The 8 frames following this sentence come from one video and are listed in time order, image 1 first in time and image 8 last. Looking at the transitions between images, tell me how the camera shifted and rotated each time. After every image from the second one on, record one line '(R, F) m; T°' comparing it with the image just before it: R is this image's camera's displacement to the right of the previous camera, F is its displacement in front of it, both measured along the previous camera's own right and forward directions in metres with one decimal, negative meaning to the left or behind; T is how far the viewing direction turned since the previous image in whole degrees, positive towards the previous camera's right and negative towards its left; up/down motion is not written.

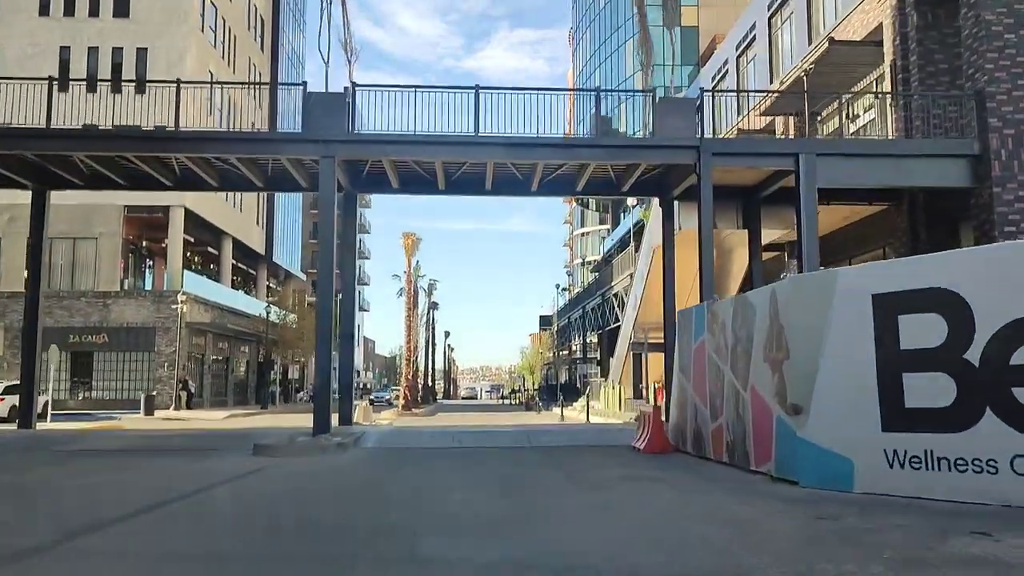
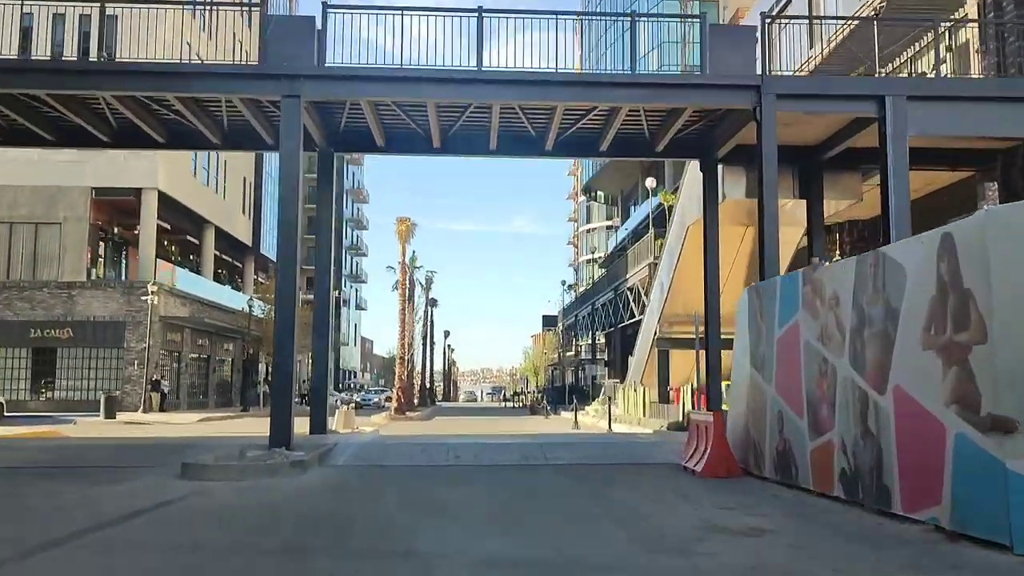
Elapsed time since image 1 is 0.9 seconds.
(-0.2, +4.1) m; 0°
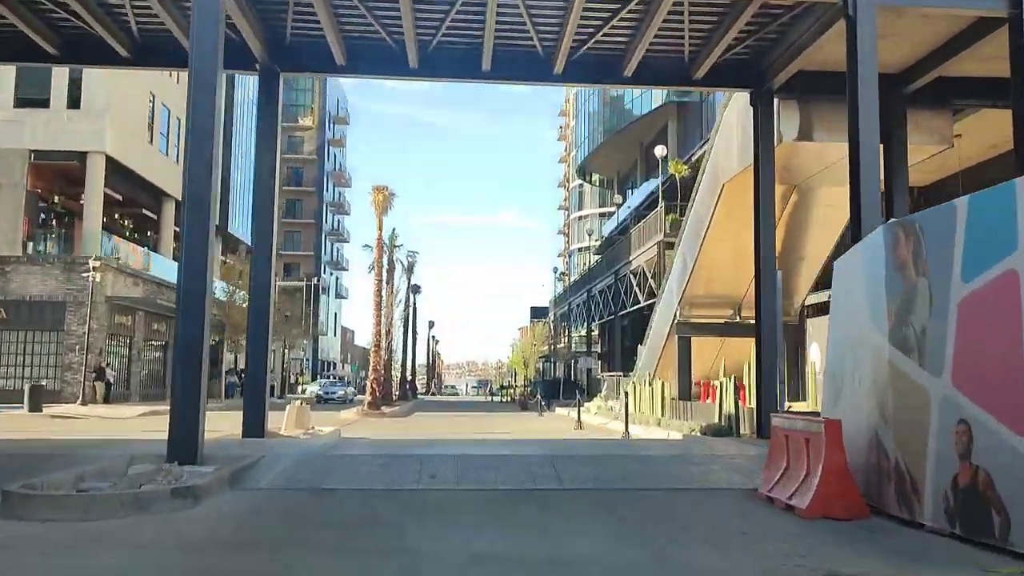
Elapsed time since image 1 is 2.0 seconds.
(-0.2, +4.4) m; +1°
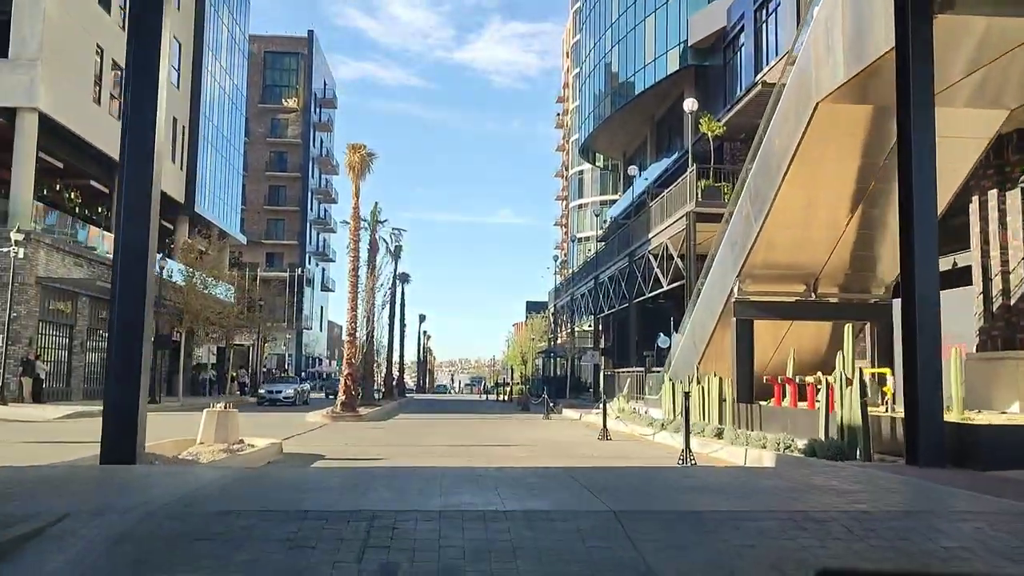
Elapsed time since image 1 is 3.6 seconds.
(-0.3, +5.3) m; 0°
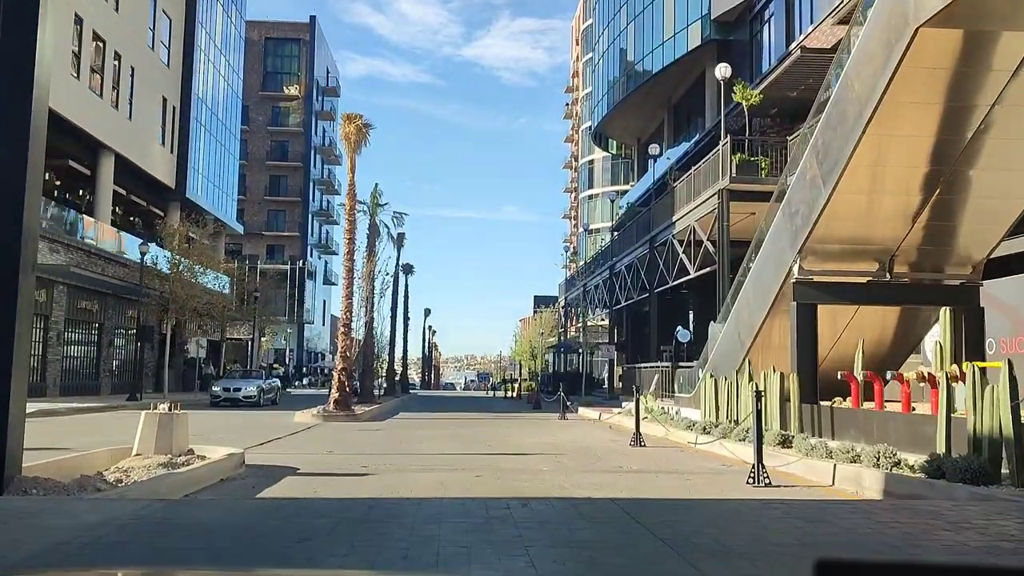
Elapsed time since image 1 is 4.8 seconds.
(-0.2, +2.8) m; 0°
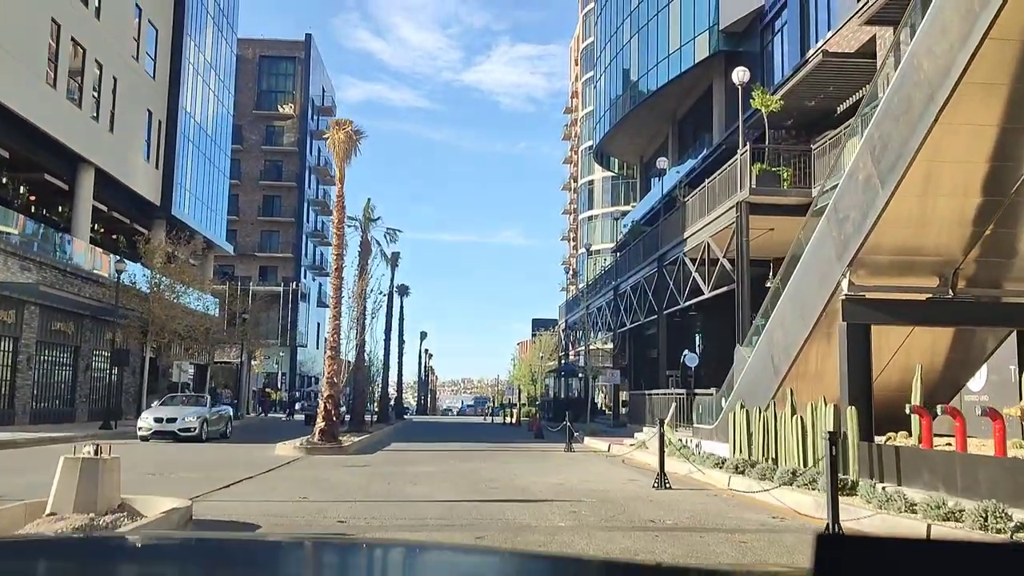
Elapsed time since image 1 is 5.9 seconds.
(-0.1, +2.0) m; 0°
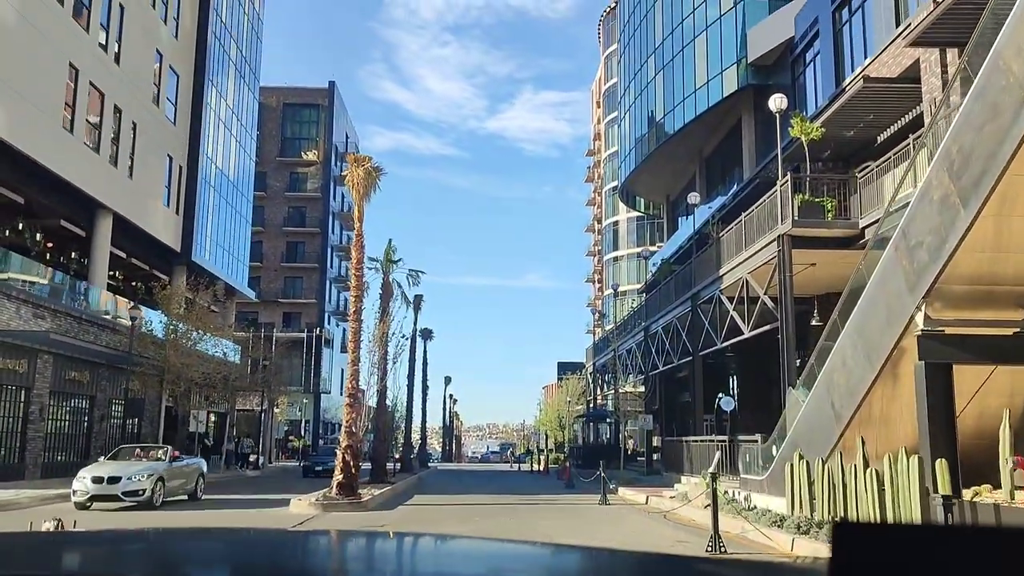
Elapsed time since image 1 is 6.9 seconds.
(-0.1, +1.3) m; -2°
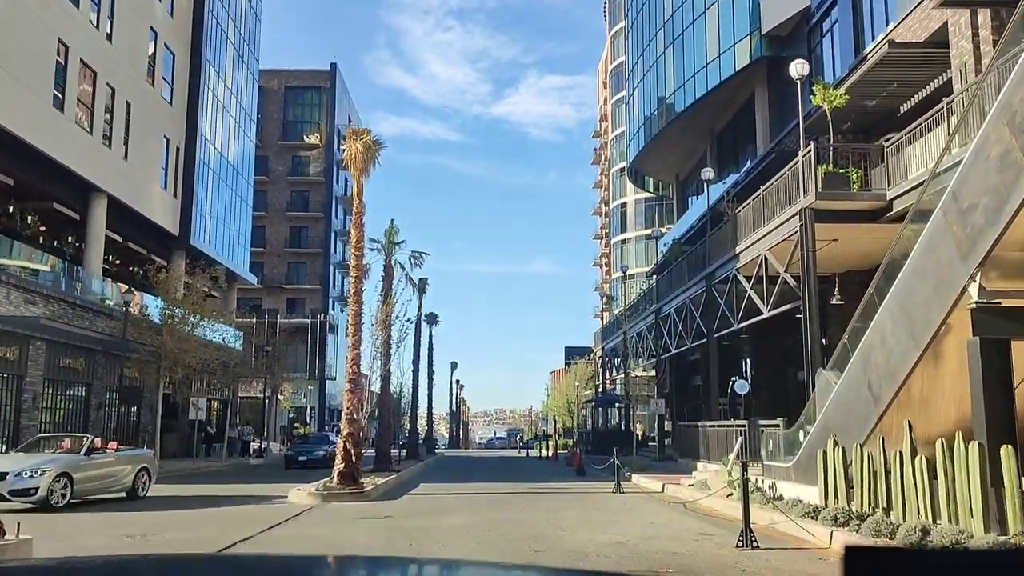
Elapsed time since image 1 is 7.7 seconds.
(0.0, +1.1) m; 0°
